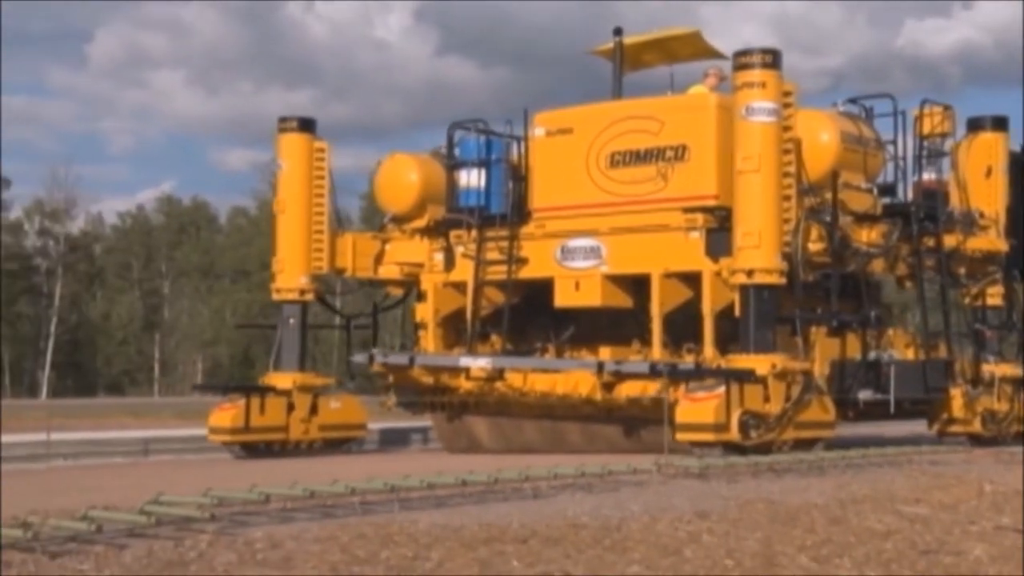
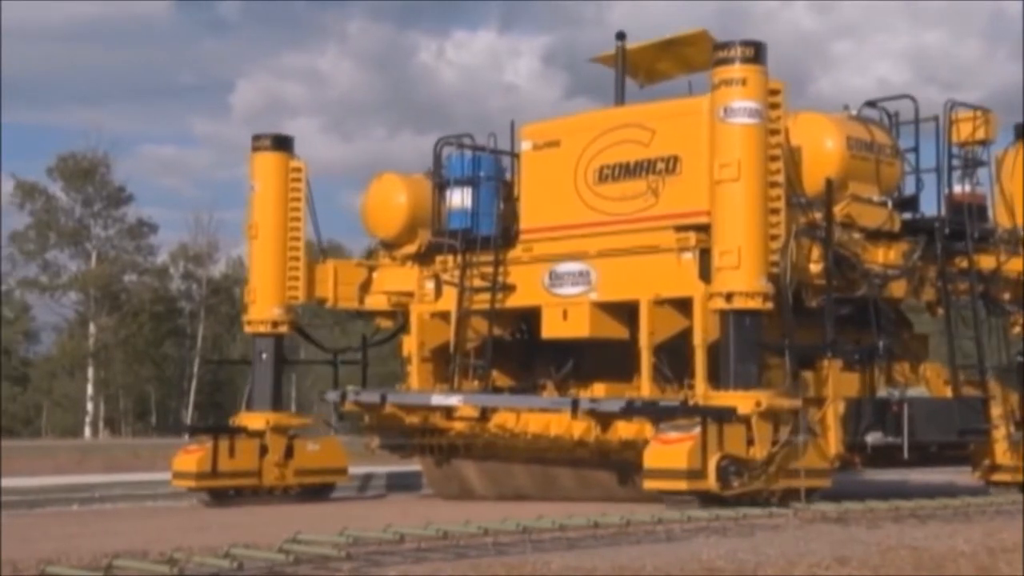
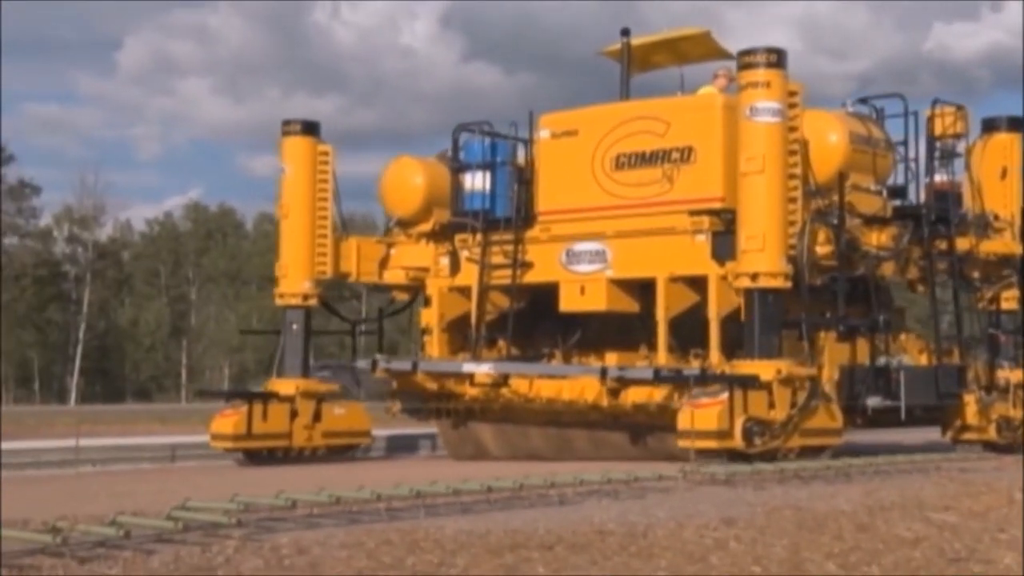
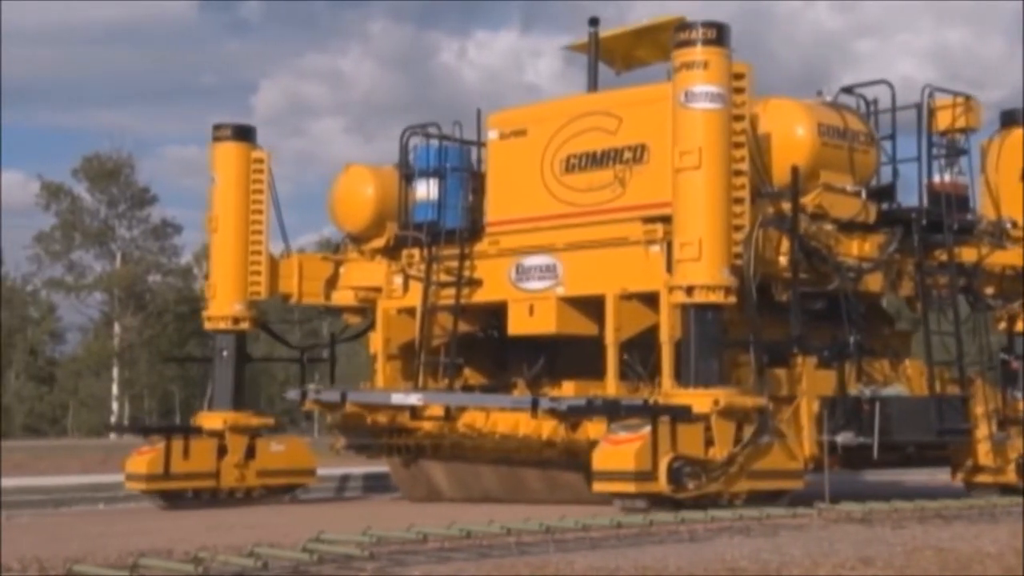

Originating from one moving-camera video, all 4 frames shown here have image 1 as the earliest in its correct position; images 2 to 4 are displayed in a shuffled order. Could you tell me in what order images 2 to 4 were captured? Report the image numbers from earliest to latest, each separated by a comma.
3, 2, 4
